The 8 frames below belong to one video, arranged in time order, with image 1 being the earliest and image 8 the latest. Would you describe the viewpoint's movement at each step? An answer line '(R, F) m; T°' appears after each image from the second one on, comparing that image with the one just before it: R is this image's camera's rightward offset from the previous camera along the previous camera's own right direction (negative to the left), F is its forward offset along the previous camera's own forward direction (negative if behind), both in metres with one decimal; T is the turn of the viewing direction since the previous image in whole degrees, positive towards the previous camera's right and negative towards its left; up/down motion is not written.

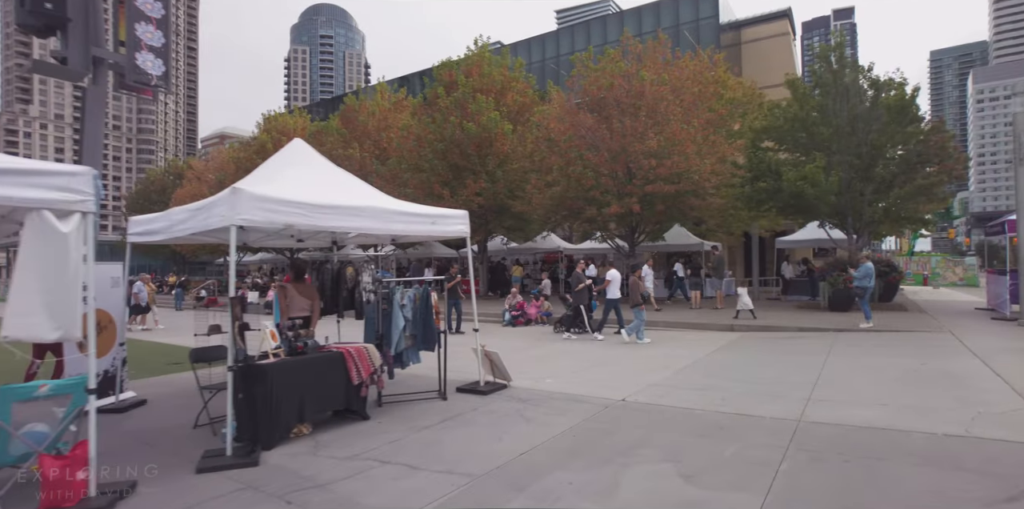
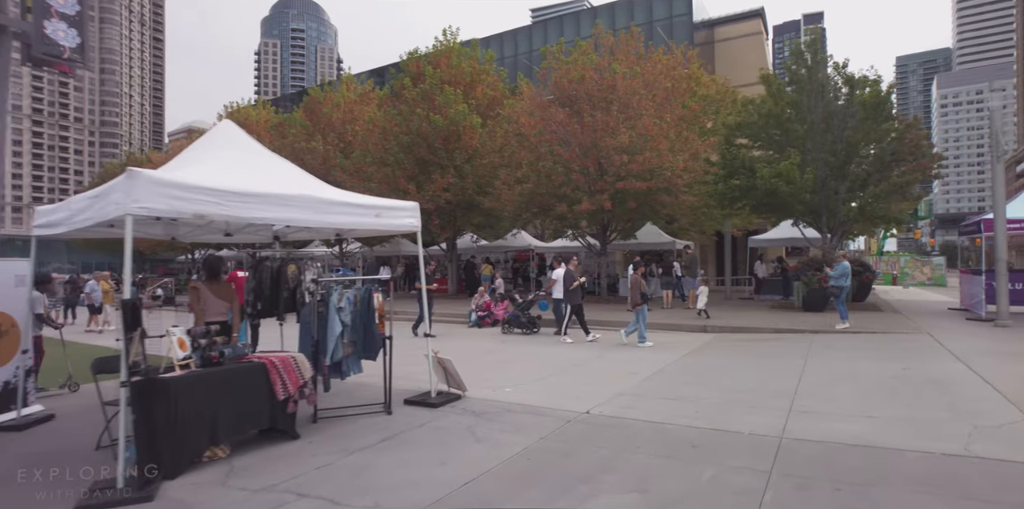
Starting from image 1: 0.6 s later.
(+0.3, +0.7) m; +3°
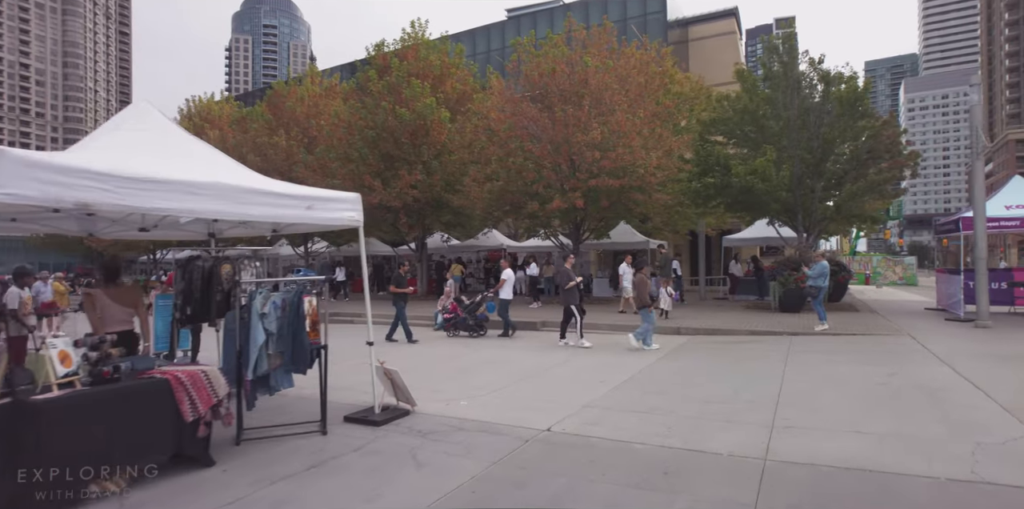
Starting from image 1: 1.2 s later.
(+0.3, +0.7) m; +2°
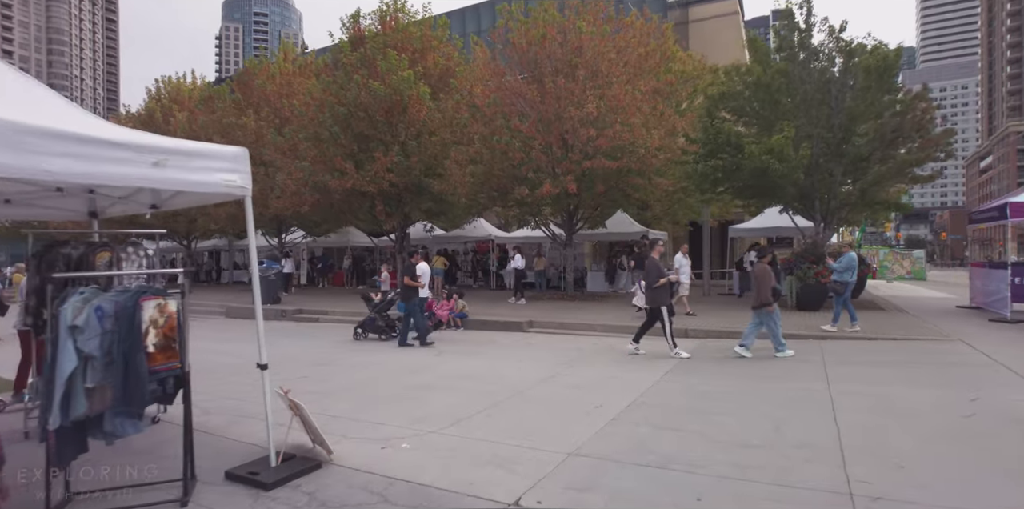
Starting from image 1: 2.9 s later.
(+0.3, +1.8) m; 0°
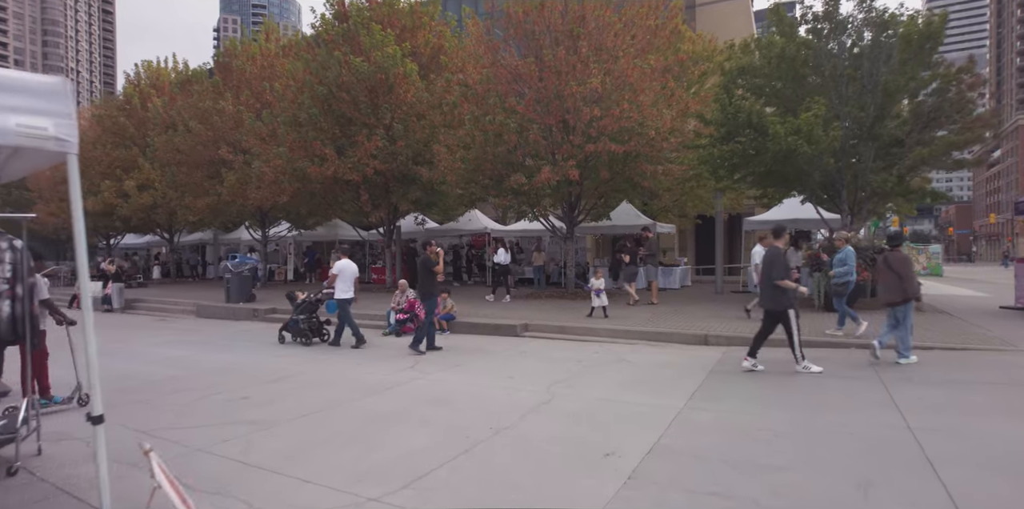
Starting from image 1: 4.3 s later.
(+0.2, +1.5) m; 0°
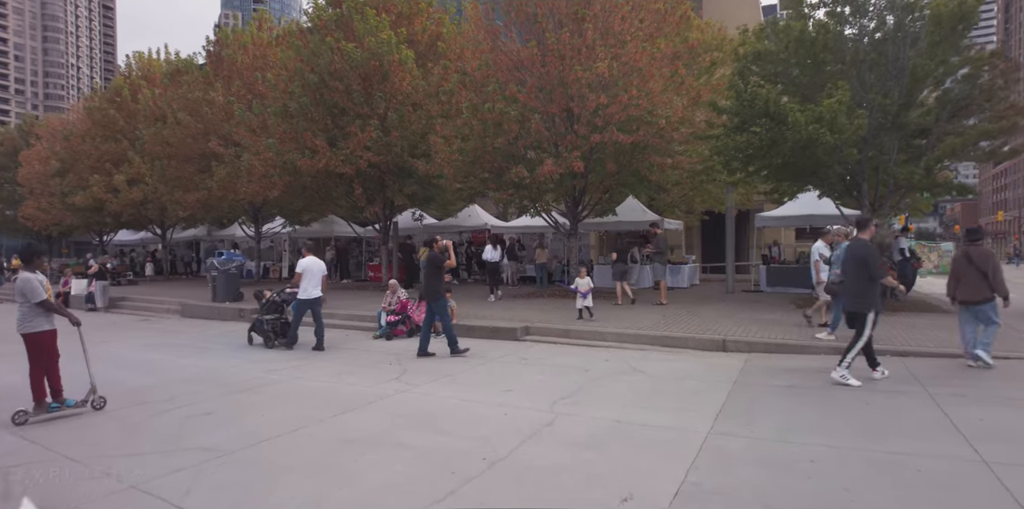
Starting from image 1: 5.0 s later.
(0.0, +0.8) m; 0°
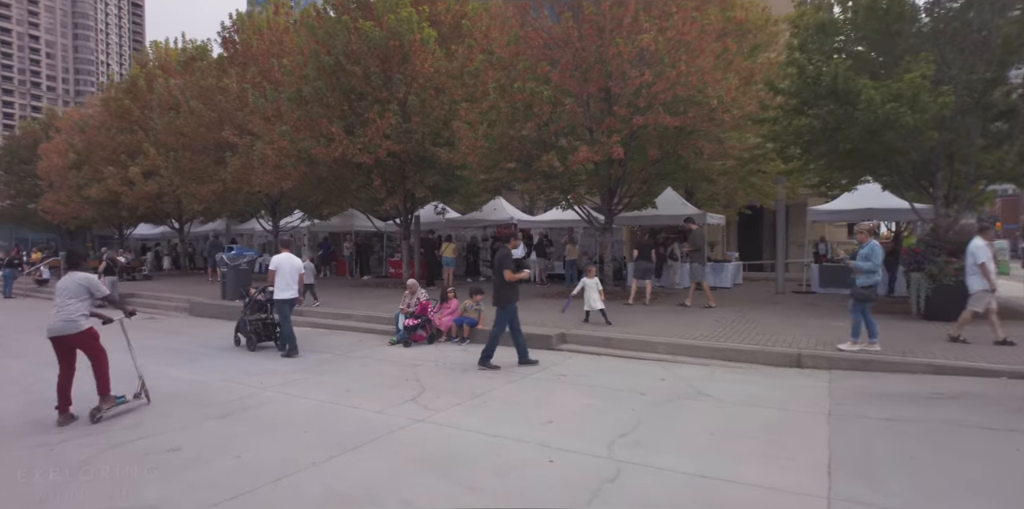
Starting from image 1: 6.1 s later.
(-0.2, +1.2) m; -2°
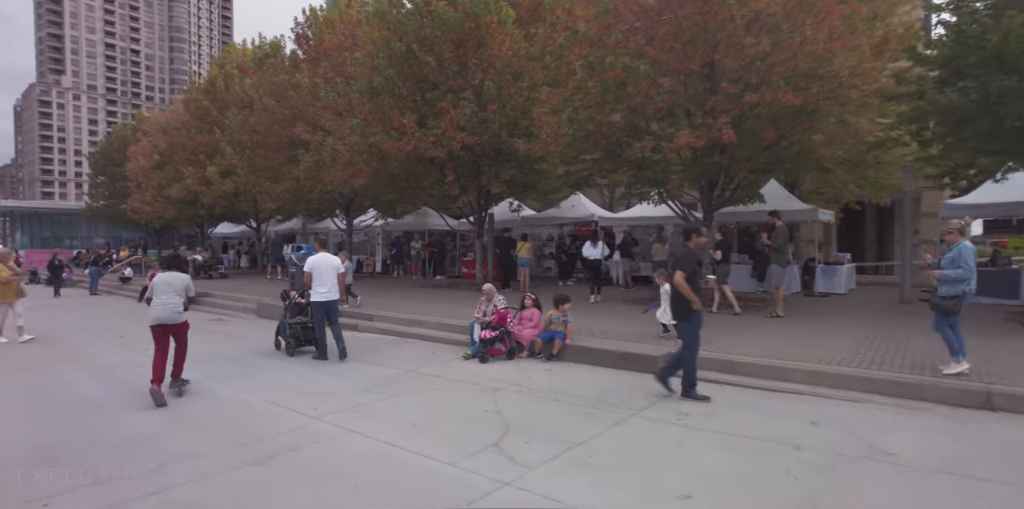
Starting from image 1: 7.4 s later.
(-0.4, +1.3) m; -7°
